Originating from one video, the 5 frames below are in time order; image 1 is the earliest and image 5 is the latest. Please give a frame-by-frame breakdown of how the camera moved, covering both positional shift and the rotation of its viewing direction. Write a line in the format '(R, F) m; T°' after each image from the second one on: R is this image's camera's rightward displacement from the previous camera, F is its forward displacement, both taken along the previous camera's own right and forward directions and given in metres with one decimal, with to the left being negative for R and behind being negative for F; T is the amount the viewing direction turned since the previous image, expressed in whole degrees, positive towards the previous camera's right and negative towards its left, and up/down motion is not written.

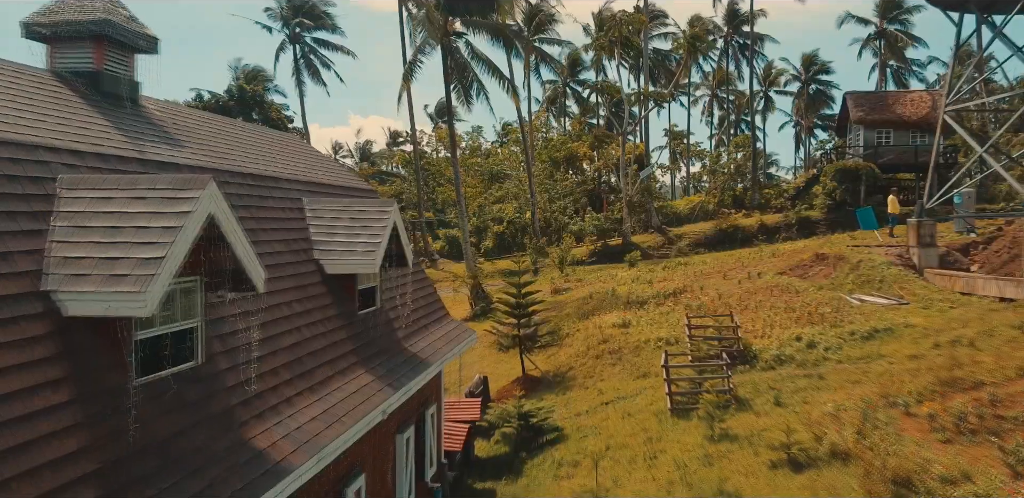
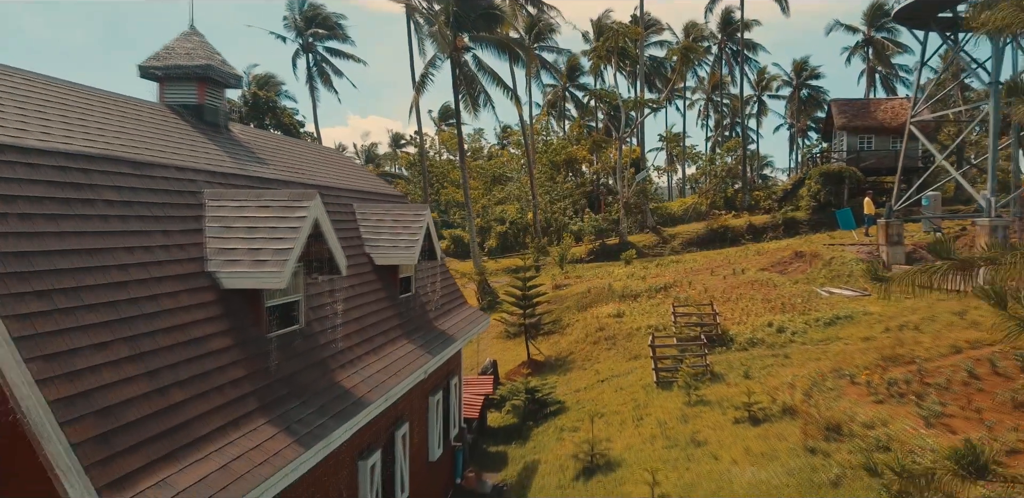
(-0.2, -1.8) m; 0°
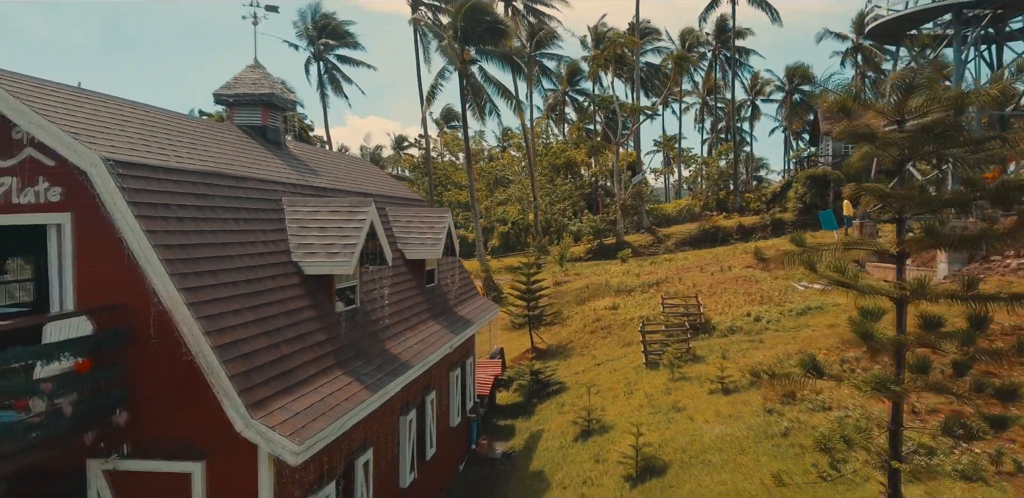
(-0.2, -1.8) m; 0°
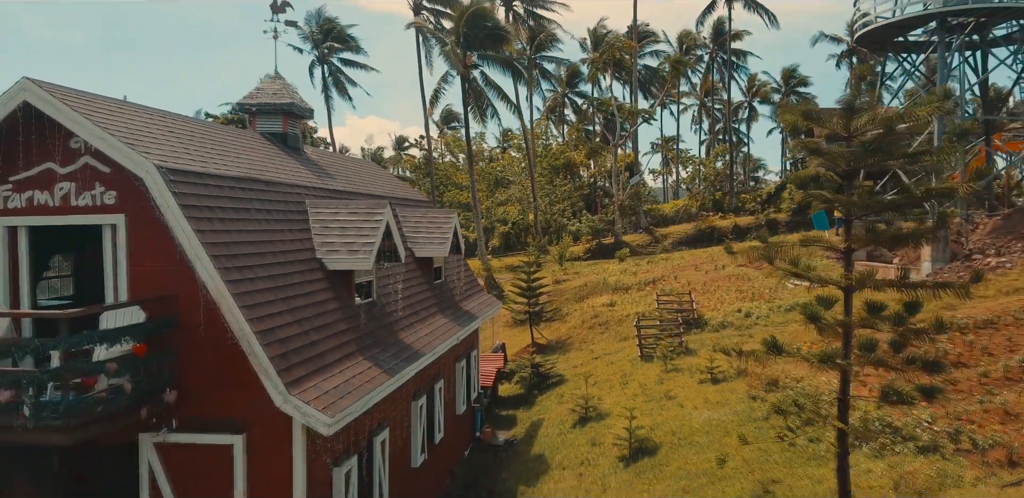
(-0.1, -0.8) m; 0°
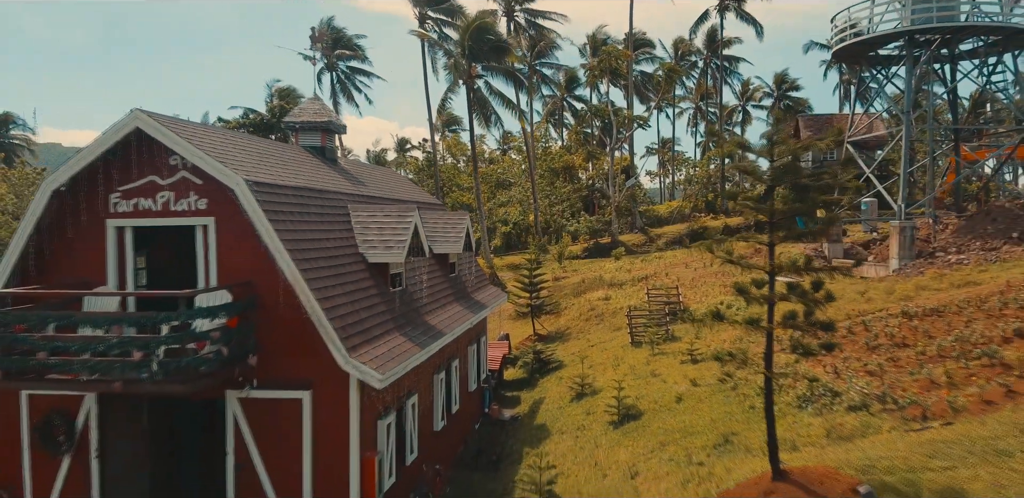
(-0.1, -1.8) m; 0°
